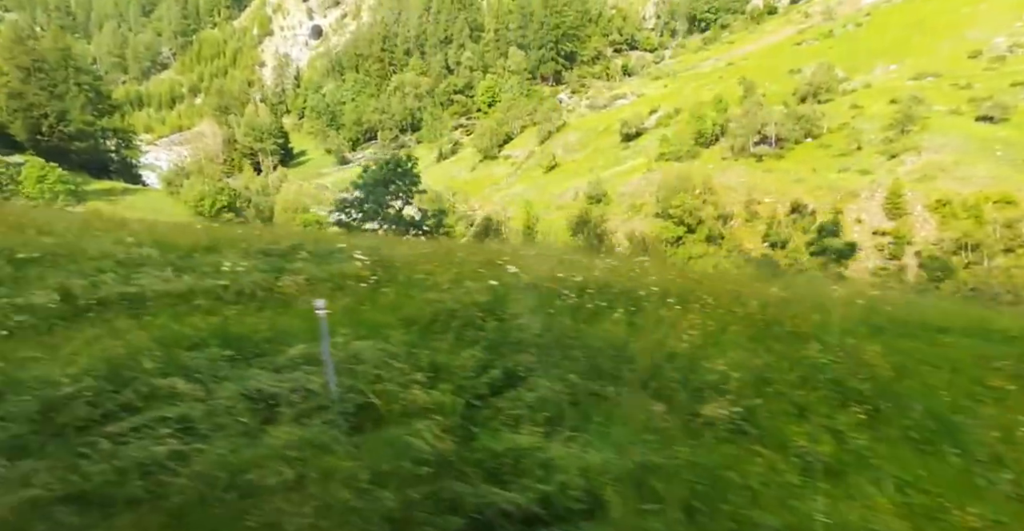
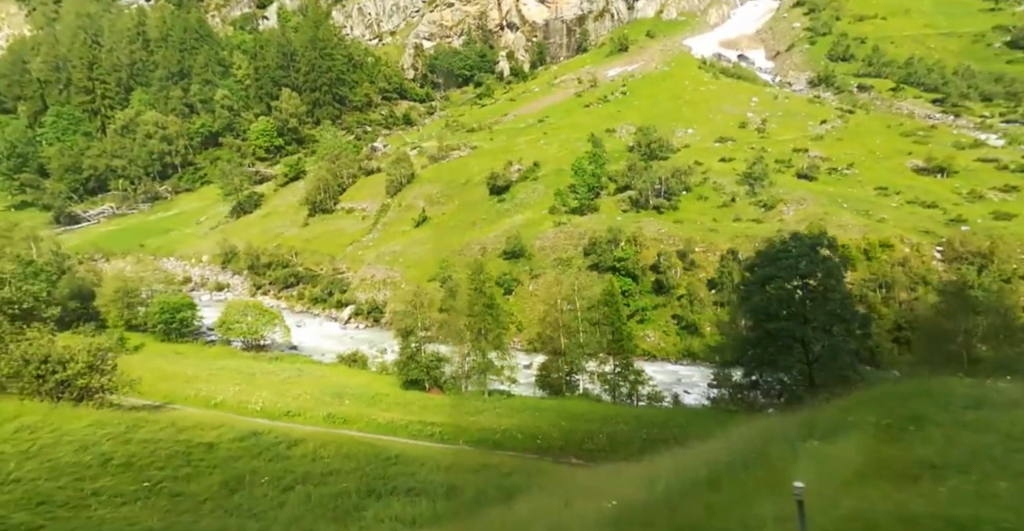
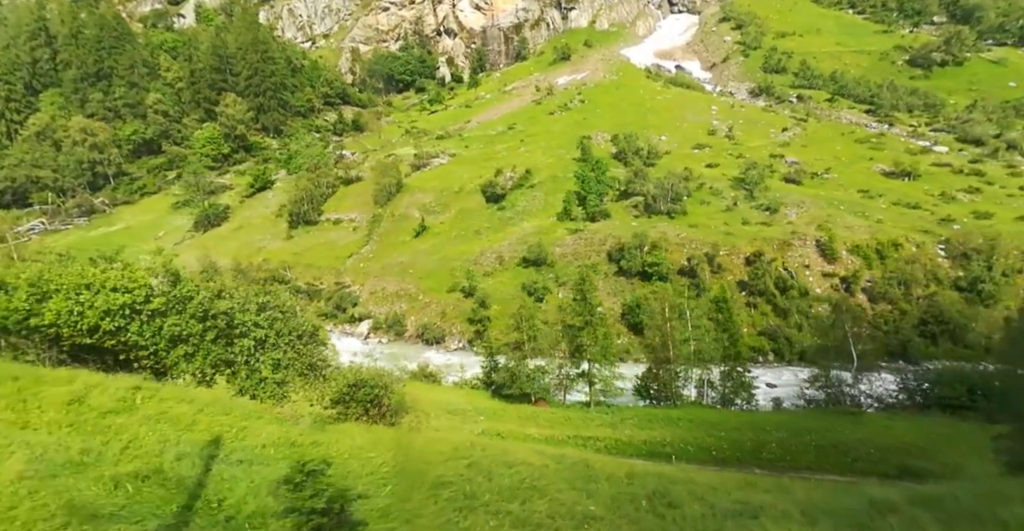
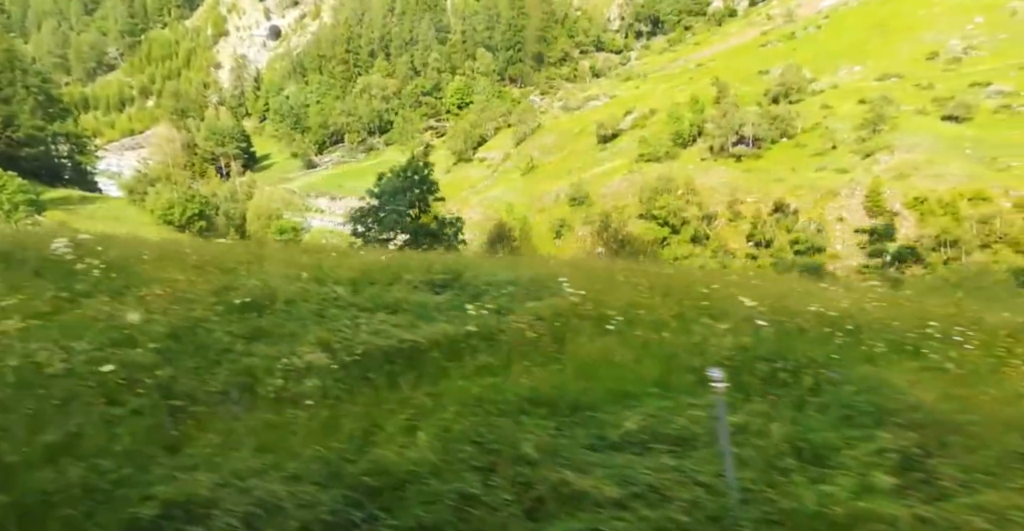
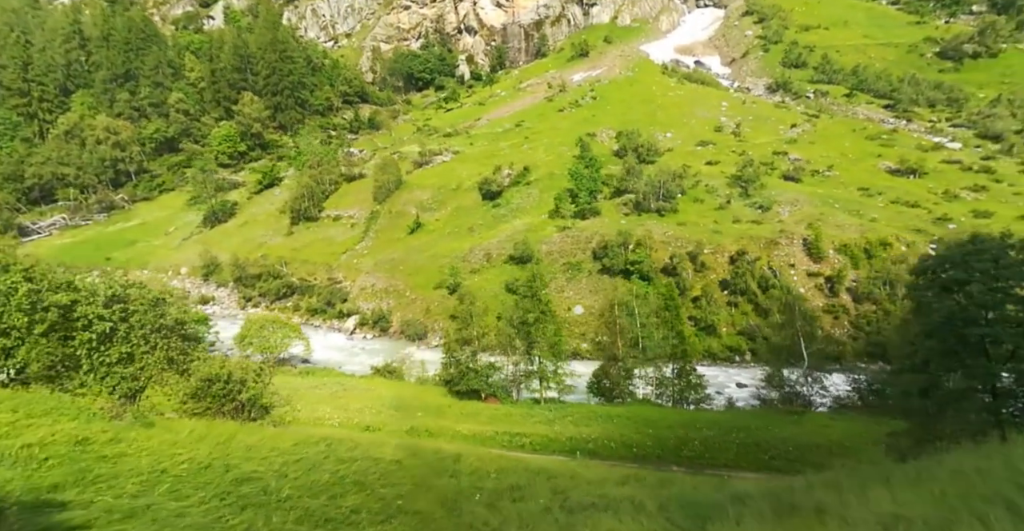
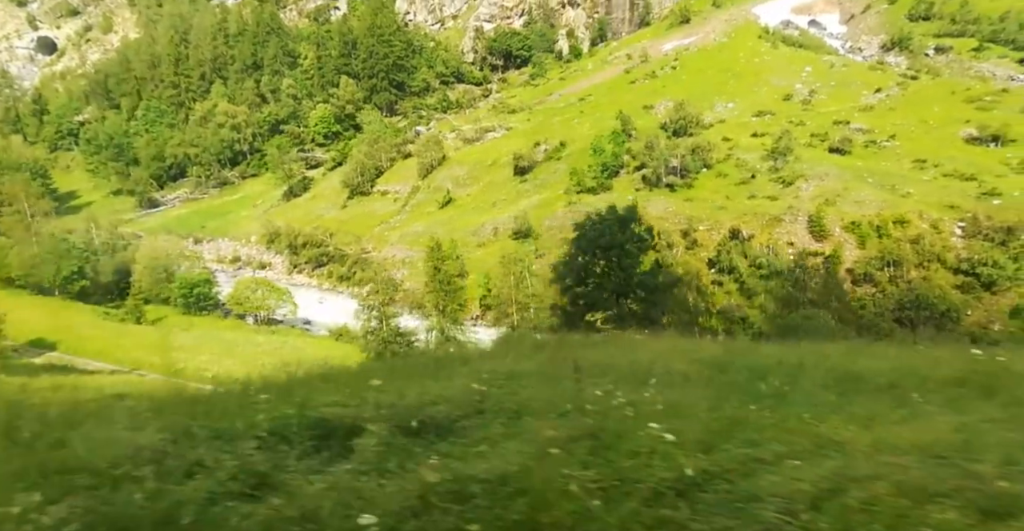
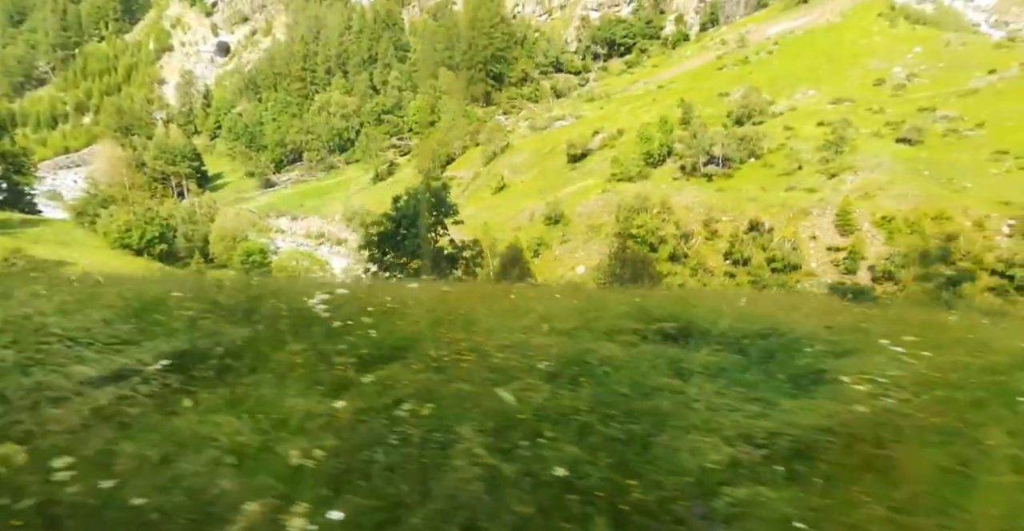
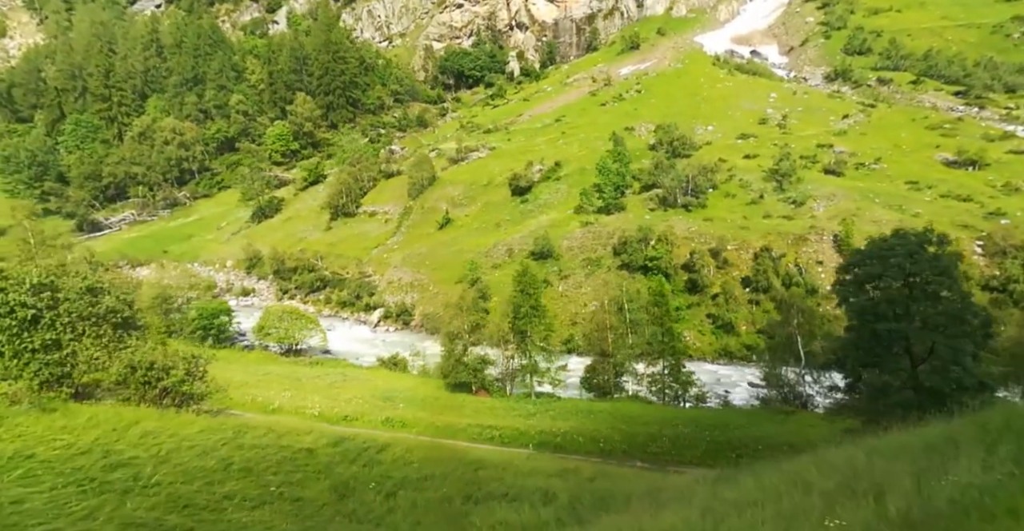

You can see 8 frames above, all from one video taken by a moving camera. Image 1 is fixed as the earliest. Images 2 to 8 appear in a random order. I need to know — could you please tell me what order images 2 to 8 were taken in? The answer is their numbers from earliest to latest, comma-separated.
4, 7, 6, 2, 8, 5, 3
